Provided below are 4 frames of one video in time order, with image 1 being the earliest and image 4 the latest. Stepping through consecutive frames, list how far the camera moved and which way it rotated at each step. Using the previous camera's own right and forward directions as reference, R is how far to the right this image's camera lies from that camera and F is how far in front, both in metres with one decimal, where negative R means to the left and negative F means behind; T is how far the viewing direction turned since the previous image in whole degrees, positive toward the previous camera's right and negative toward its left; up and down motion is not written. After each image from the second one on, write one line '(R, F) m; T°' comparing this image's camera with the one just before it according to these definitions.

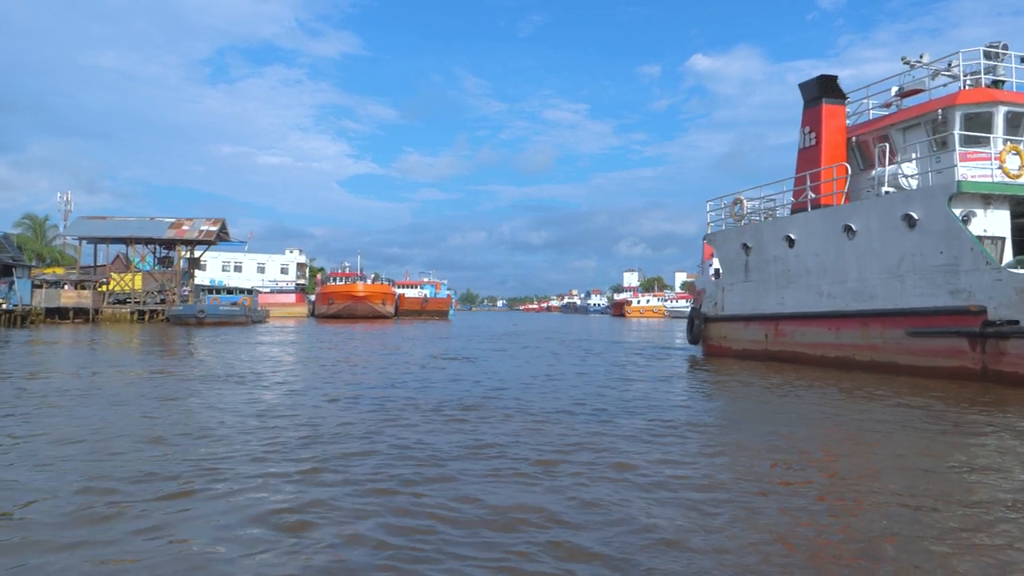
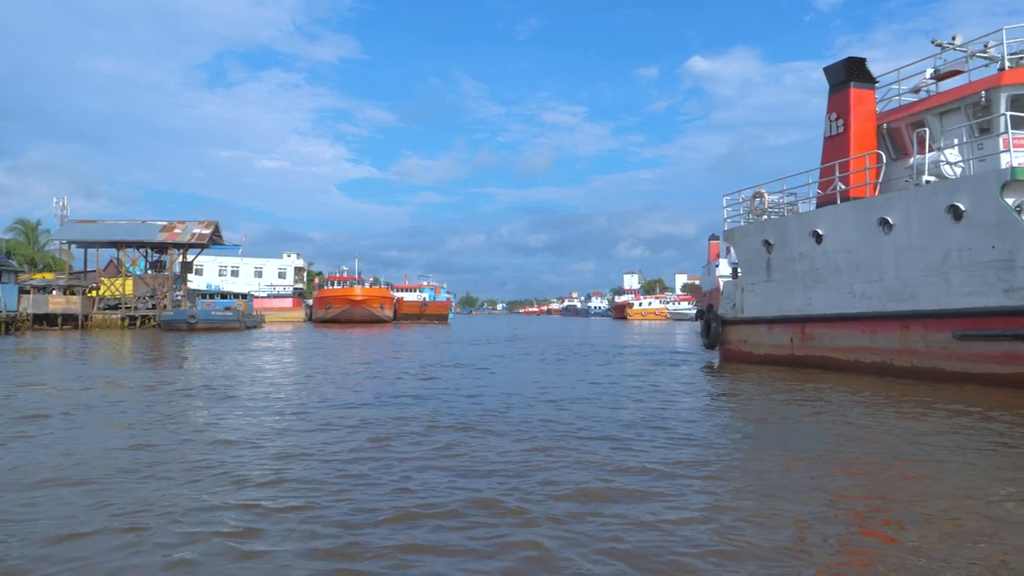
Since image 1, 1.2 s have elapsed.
(-0.1, +1.0) m; 0°
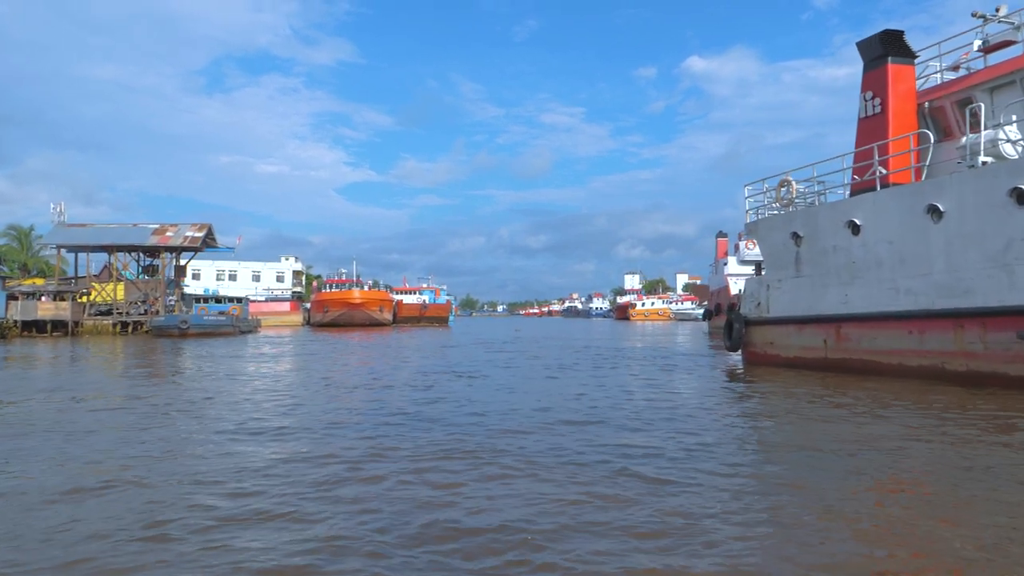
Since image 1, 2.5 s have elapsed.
(-0.1, +1.1) m; 0°
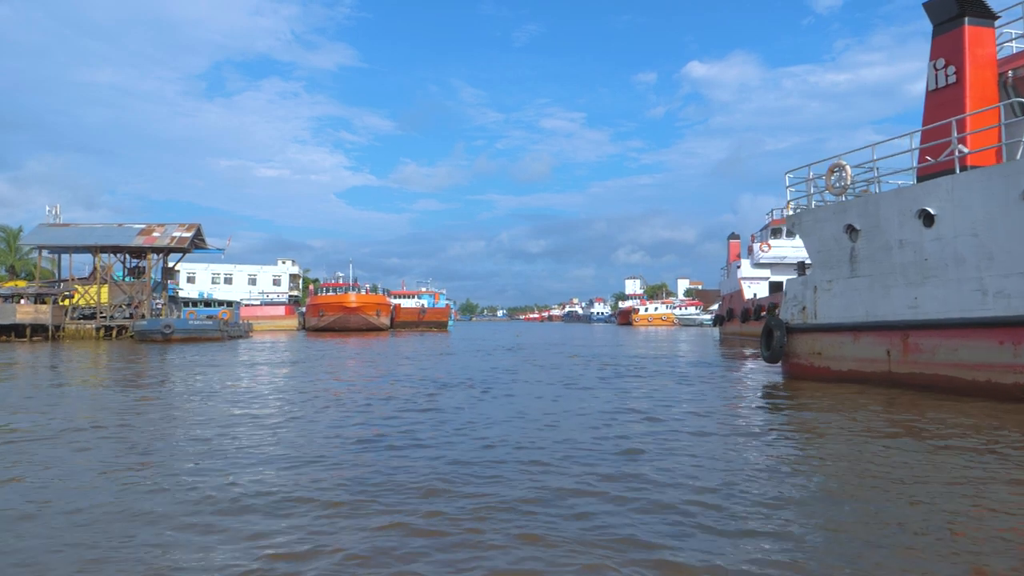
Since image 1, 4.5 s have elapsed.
(-0.1, +1.7) m; 0°
